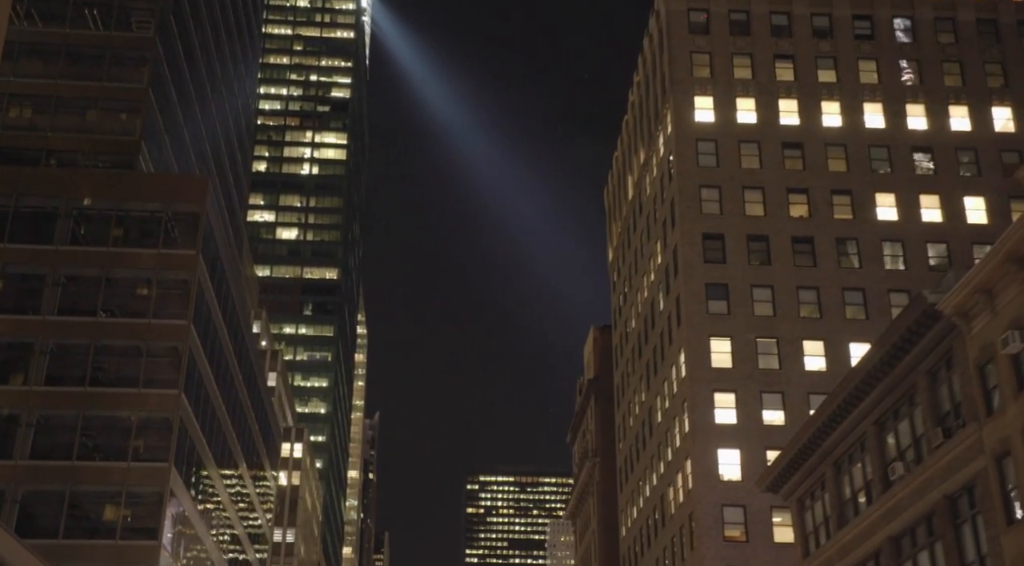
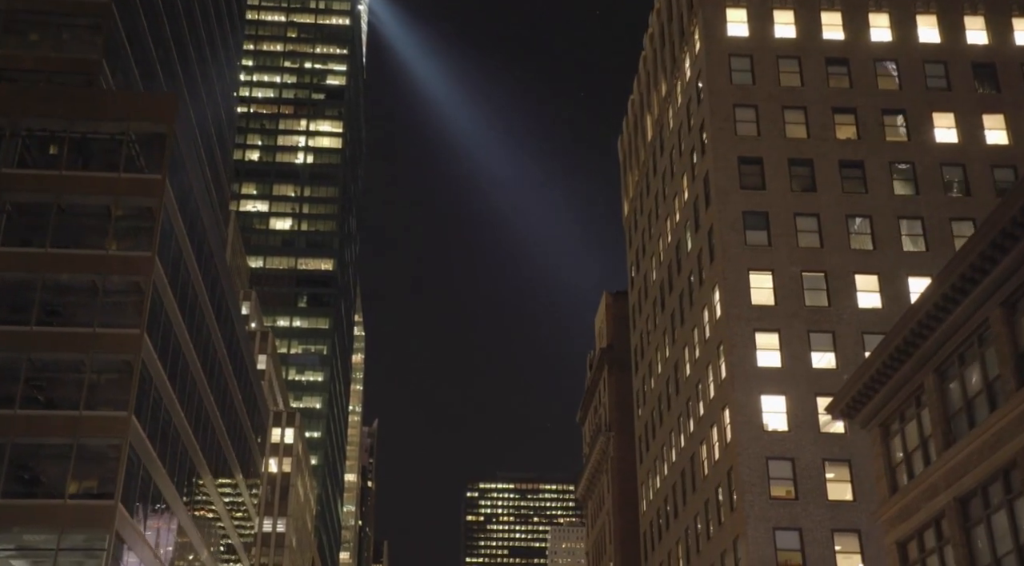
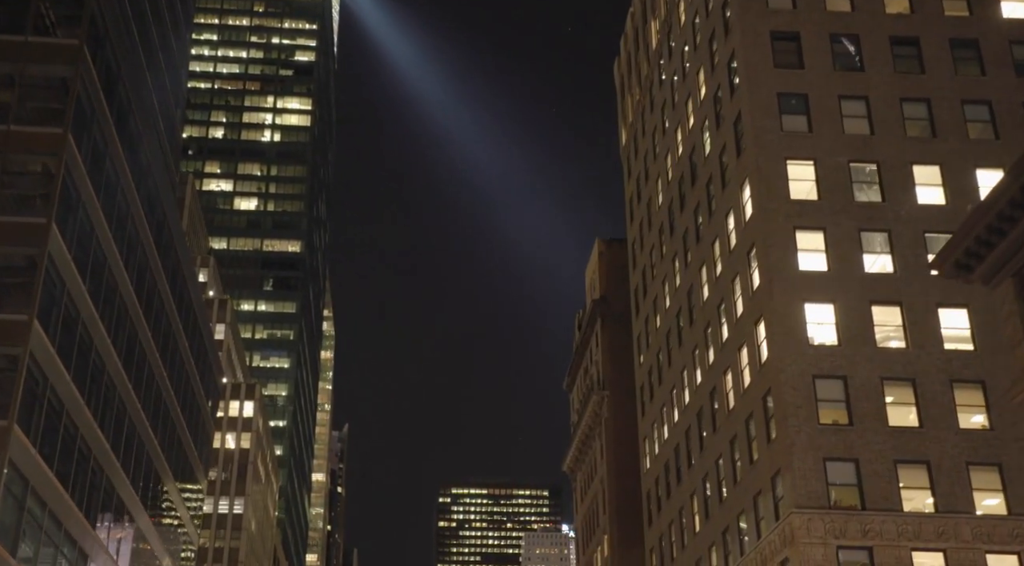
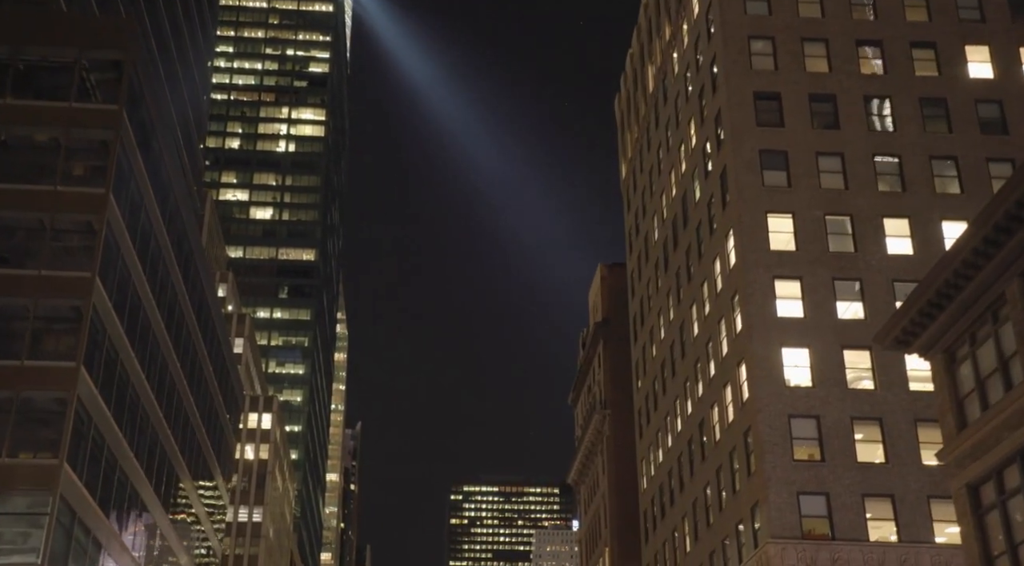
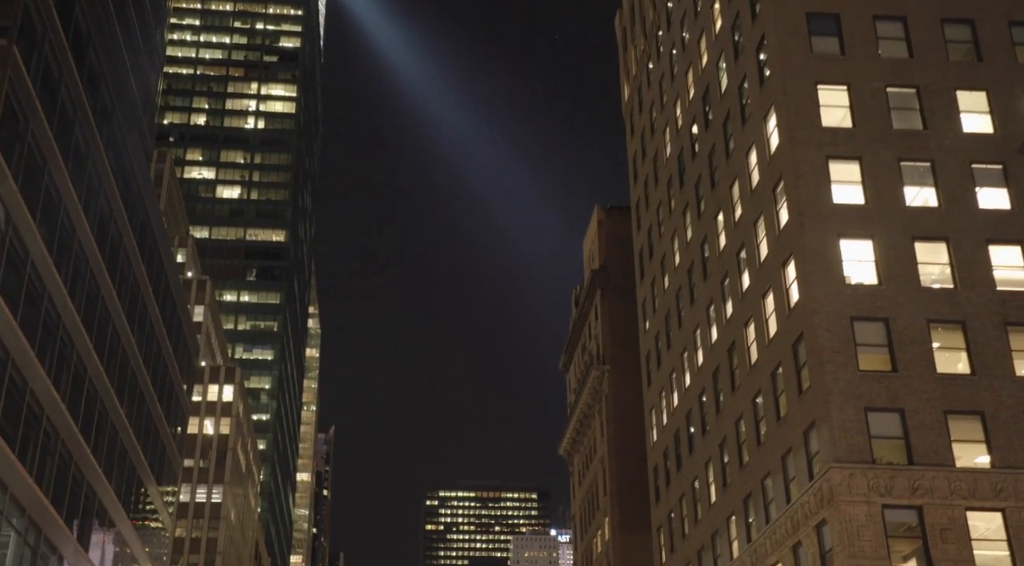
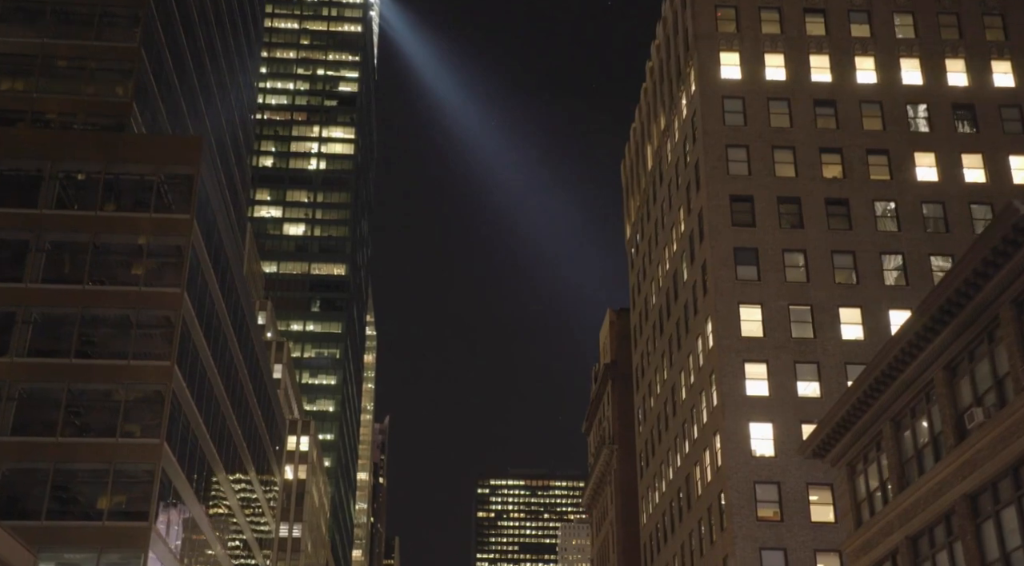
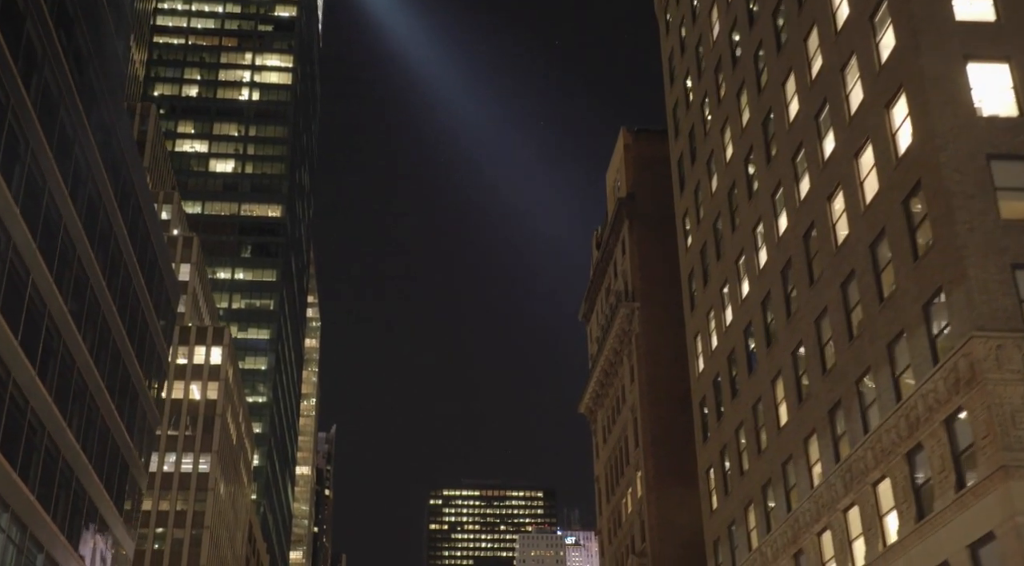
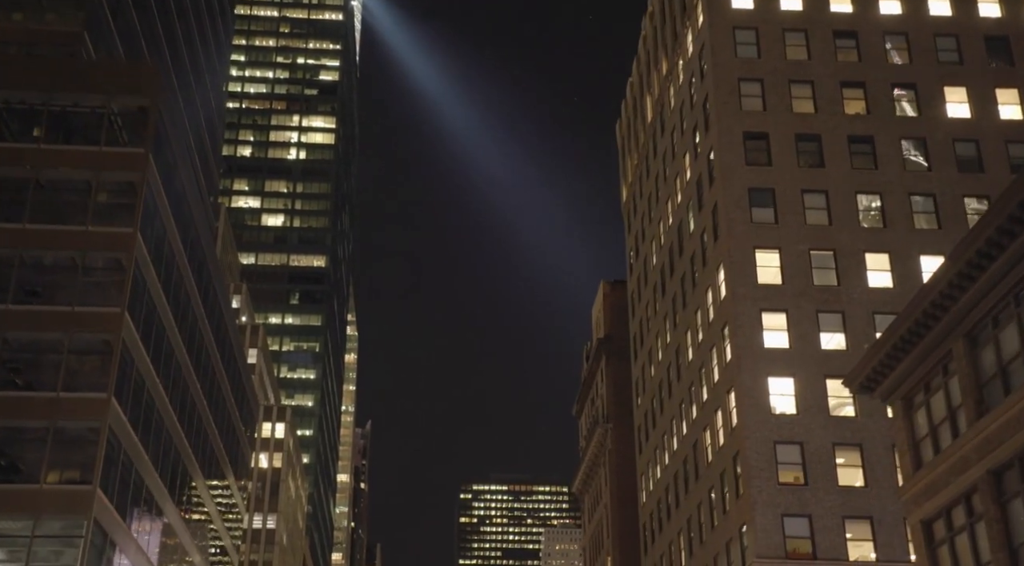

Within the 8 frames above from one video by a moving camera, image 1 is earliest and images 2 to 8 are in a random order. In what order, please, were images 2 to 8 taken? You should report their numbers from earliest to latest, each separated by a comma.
6, 2, 8, 4, 3, 5, 7
